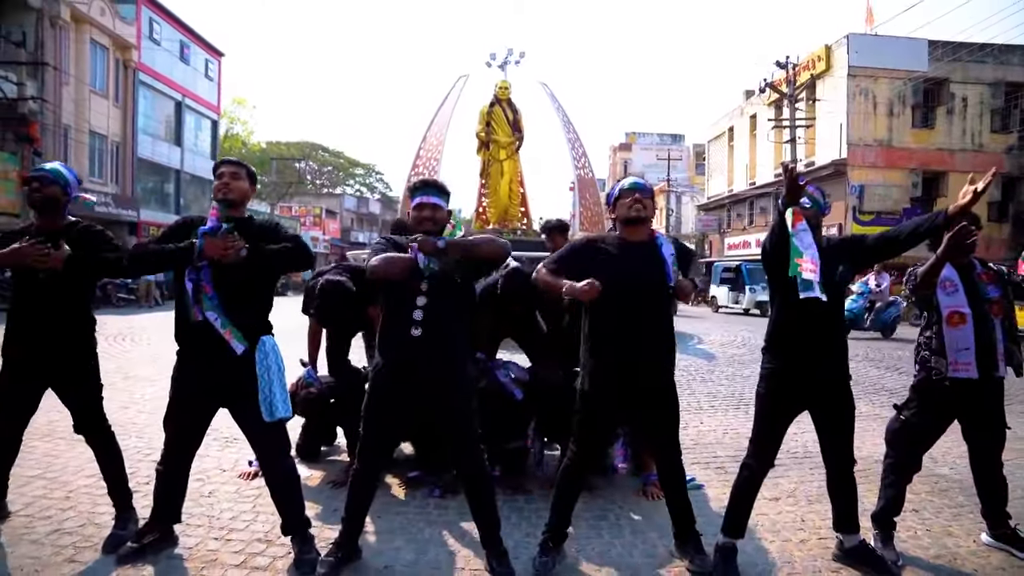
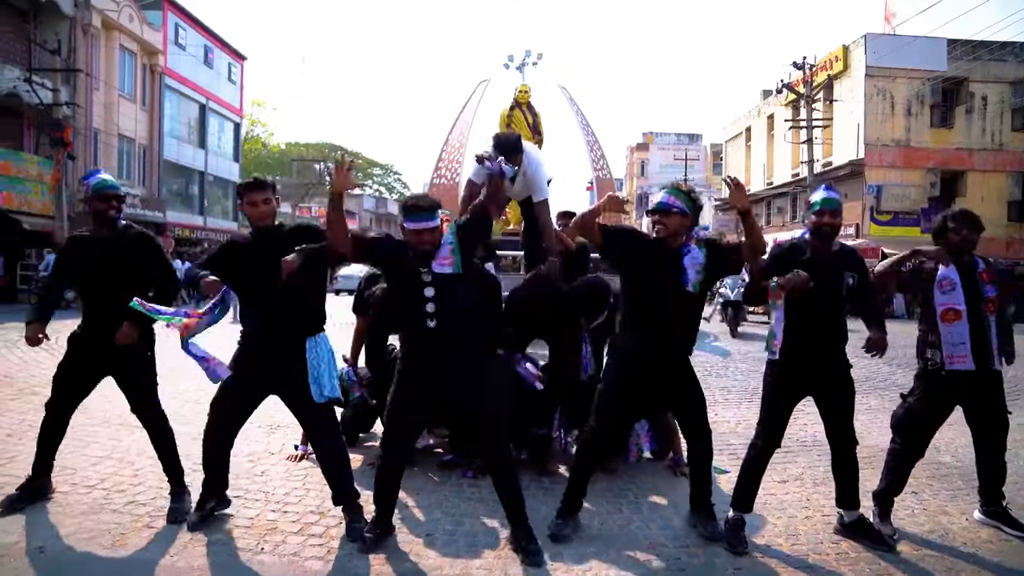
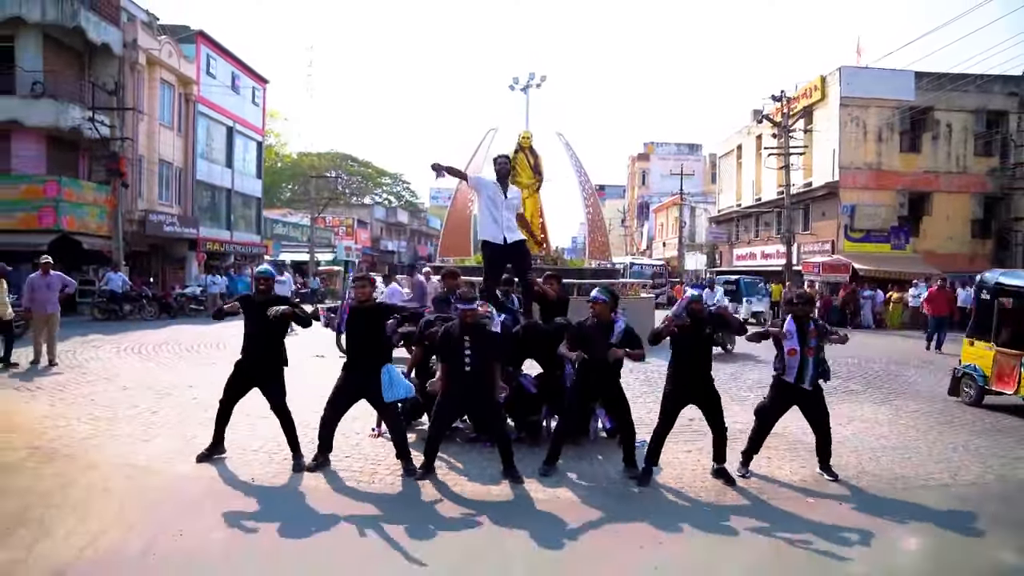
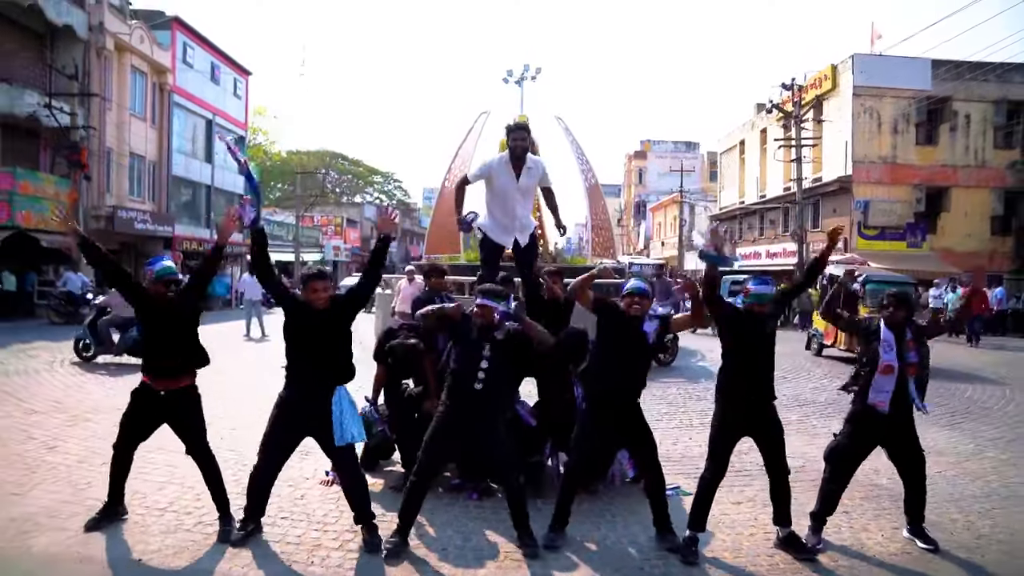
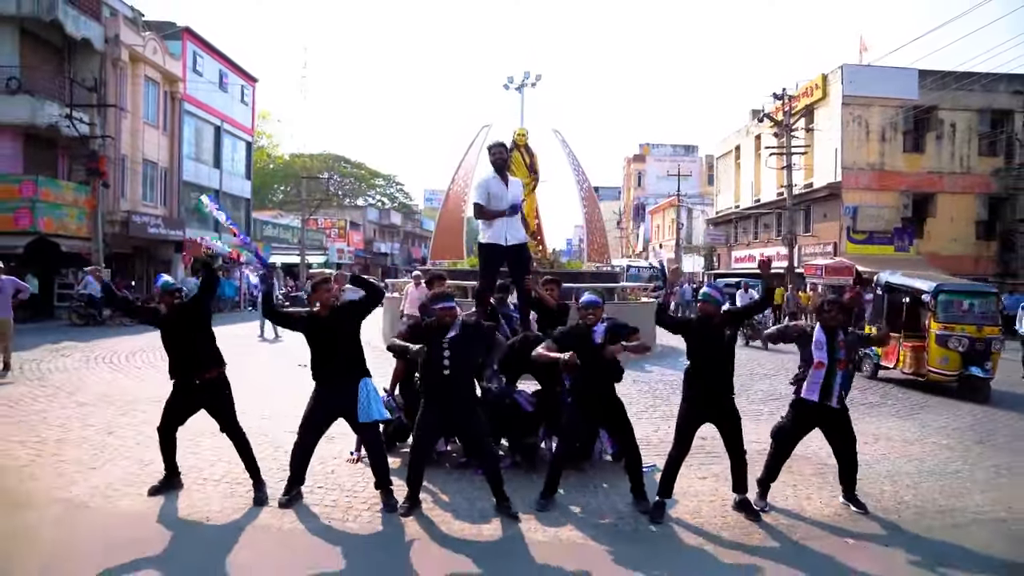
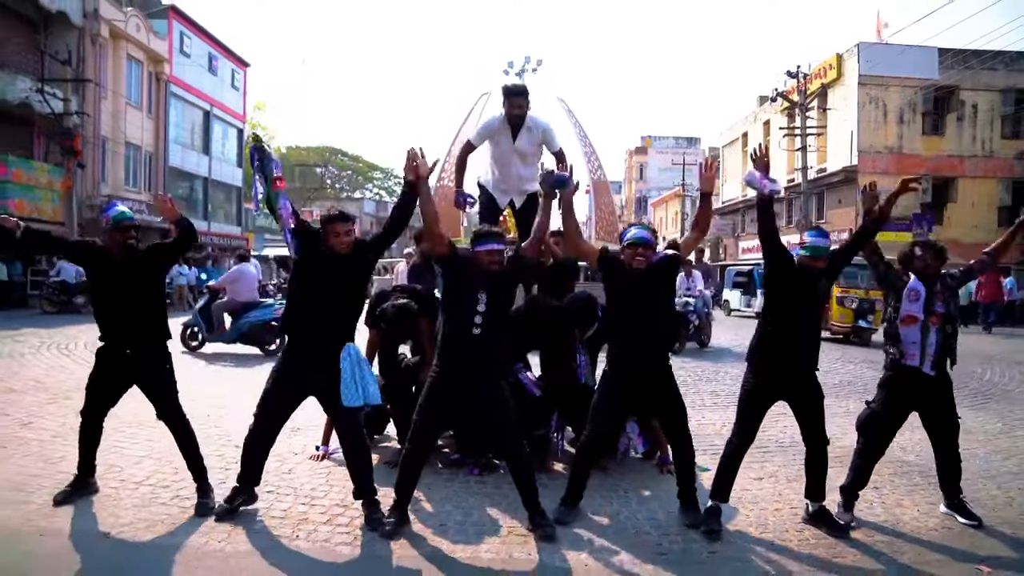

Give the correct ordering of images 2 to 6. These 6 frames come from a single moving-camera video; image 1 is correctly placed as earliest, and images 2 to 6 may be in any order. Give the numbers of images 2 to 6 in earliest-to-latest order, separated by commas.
2, 6, 4, 5, 3
